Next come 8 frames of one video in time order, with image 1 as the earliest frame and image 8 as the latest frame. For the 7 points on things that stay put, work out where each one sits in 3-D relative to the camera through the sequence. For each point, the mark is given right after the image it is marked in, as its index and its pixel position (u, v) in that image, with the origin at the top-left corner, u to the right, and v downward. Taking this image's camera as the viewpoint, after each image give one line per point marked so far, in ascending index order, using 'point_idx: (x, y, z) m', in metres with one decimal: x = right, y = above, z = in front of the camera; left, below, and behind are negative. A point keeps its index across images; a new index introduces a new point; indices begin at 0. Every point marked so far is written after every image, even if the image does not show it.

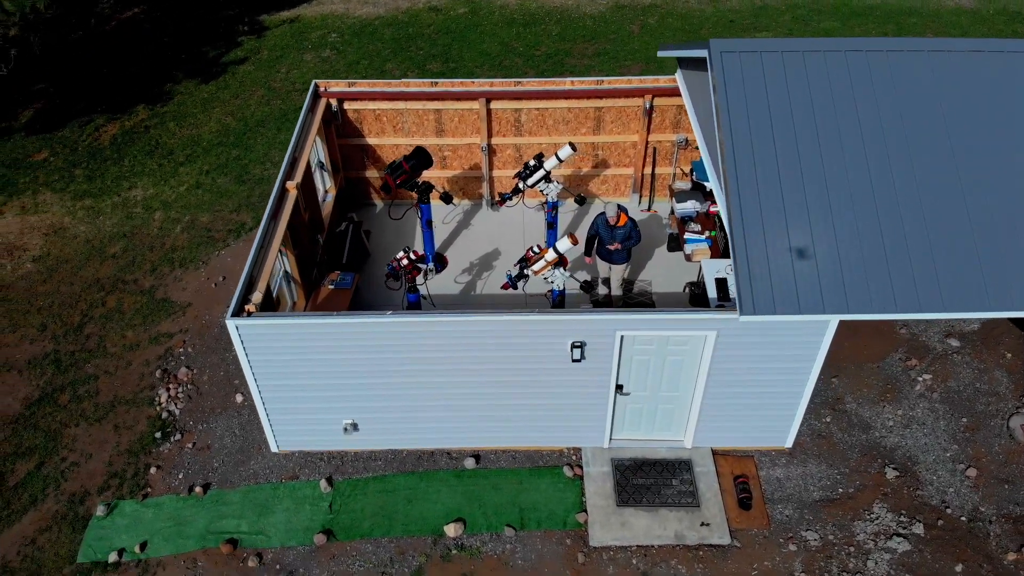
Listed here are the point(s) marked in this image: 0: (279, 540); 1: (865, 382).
0: (-2.3, -2.4, +8.1) m
1: (+4.0, -1.1, +9.4) m
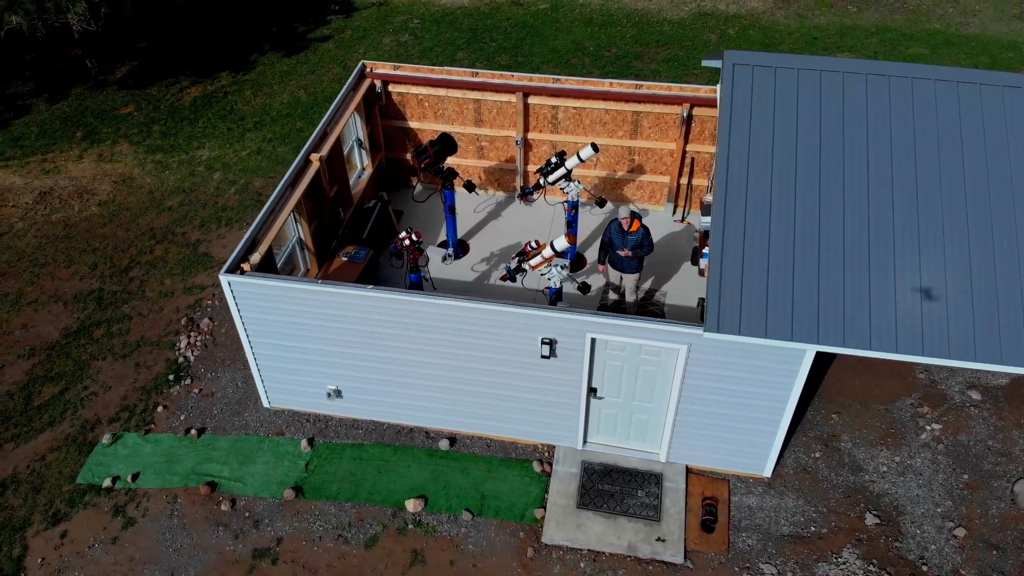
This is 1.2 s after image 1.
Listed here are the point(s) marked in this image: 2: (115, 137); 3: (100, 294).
0: (-2.6, -2.0, +8.6) m
1: (+3.8, -1.5, +9.0) m
2: (-6.3, +2.4, +13.3) m
3: (-5.3, -0.1, +10.9) m
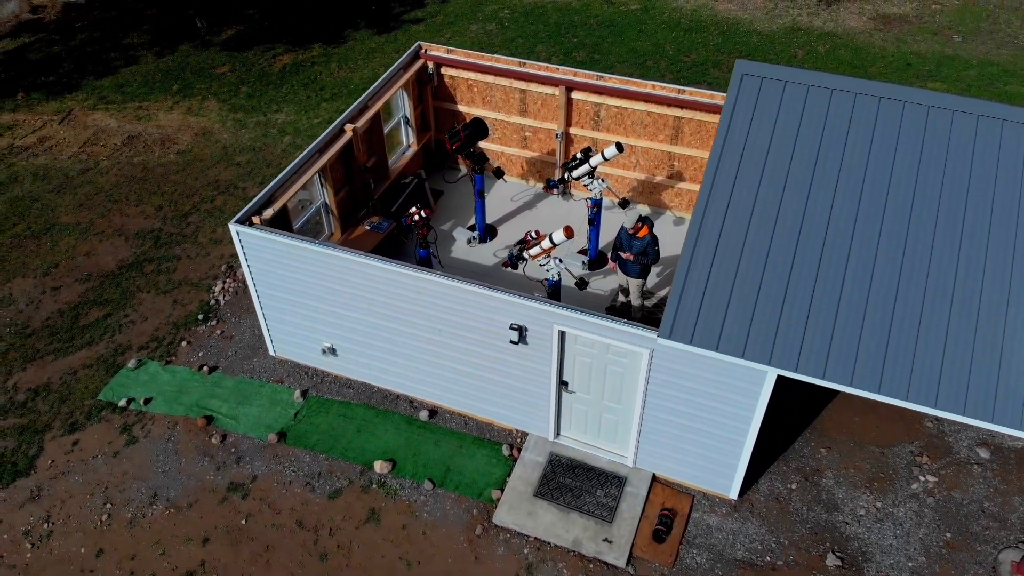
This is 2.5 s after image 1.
0: (-2.9, -1.5, +9.1) m
1: (+3.5, -1.8, +8.6) m
2: (-5.2, +3.3, +14.3) m
3: (-5.0, +0.8, +11.8) m
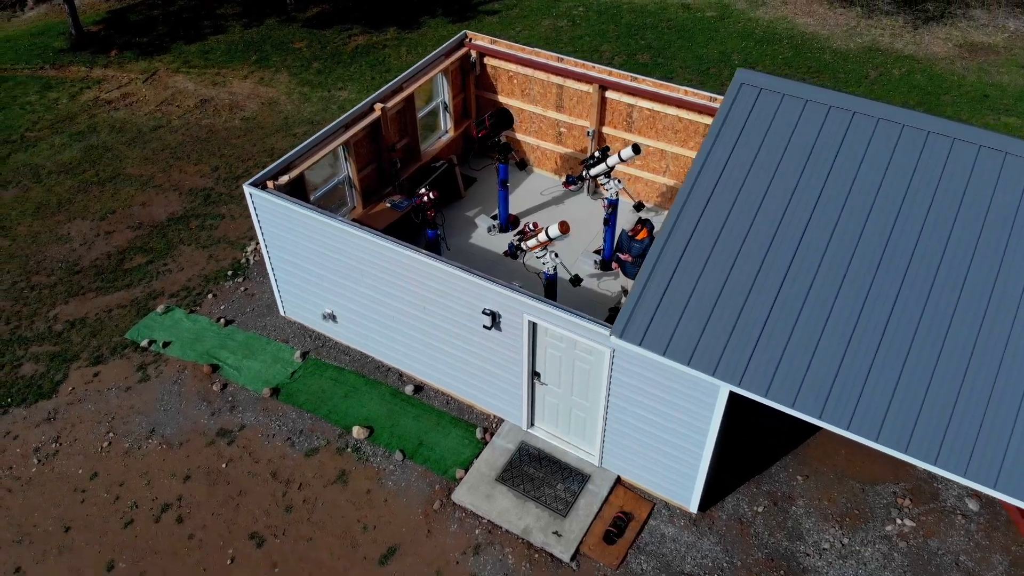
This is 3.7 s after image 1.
0: (-3.1, -1.1, +9.7) m
1: (+3.2, -2.1, +8.4) m
2: (-4.2, +4.0, +15.1) m
3: (-4.5, +1.4, +12.5) m
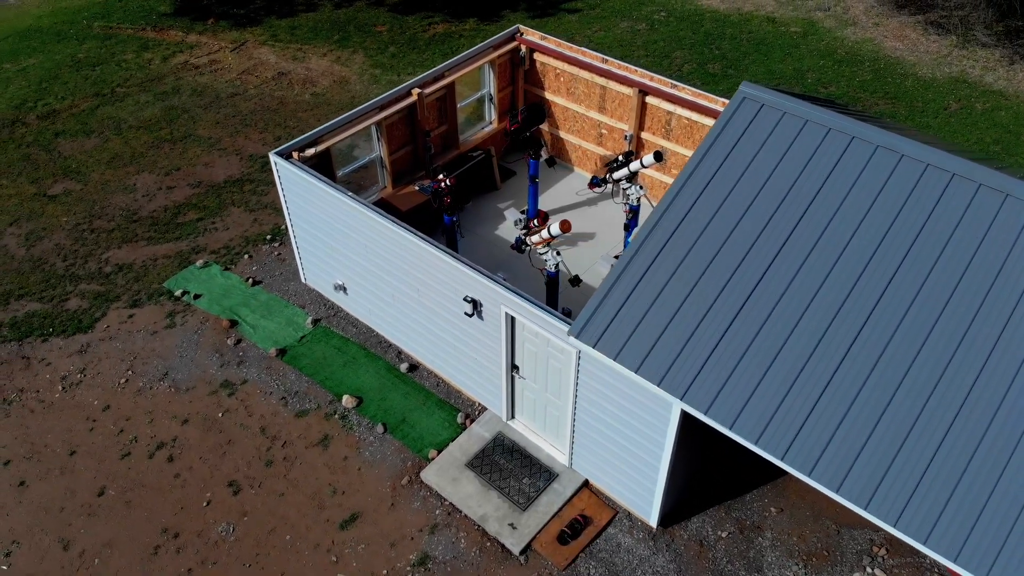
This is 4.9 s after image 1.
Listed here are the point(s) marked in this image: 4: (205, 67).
0: (-3.1, -0.6, +10.2) m
1: (+2.8, -2.3, +8.1) m
2: (-2.9, +4.5, +15.6) m
3: (-3.8, +2.0, +13.2) m
4: (-5.5, +4.0, +15.2) m
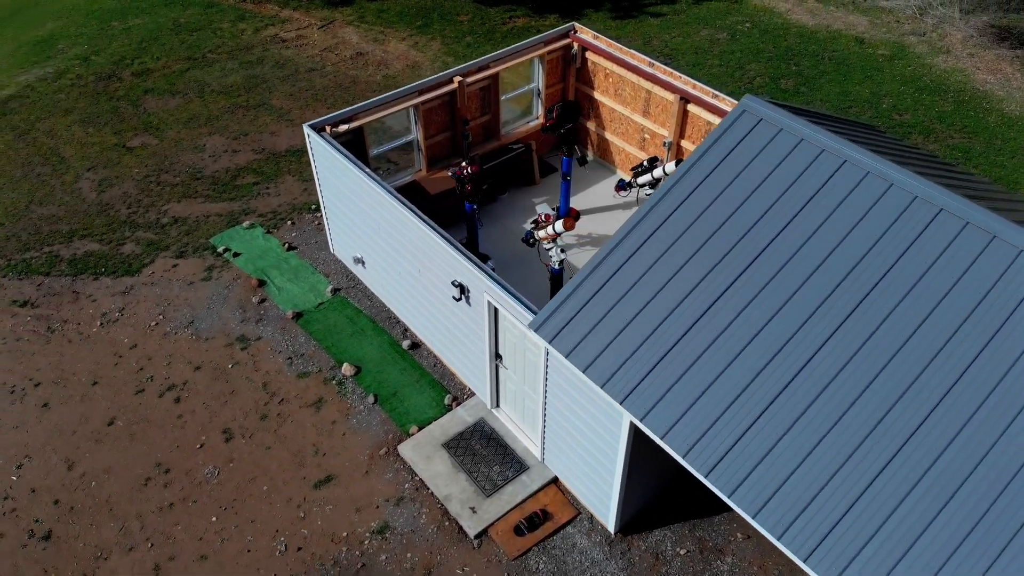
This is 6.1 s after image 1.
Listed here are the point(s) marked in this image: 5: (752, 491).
0: (-2.9, -0.1, +10.7) m
1: (+2.4, -2.6, +7.9) m
2: (-1.4, +4.8, +16.0) m
3: (-3.0, +2.5, +13.7) m
4: (-4.2, +4.7, +15.9) m
5: (+1.6, -1.4, +5.7) m
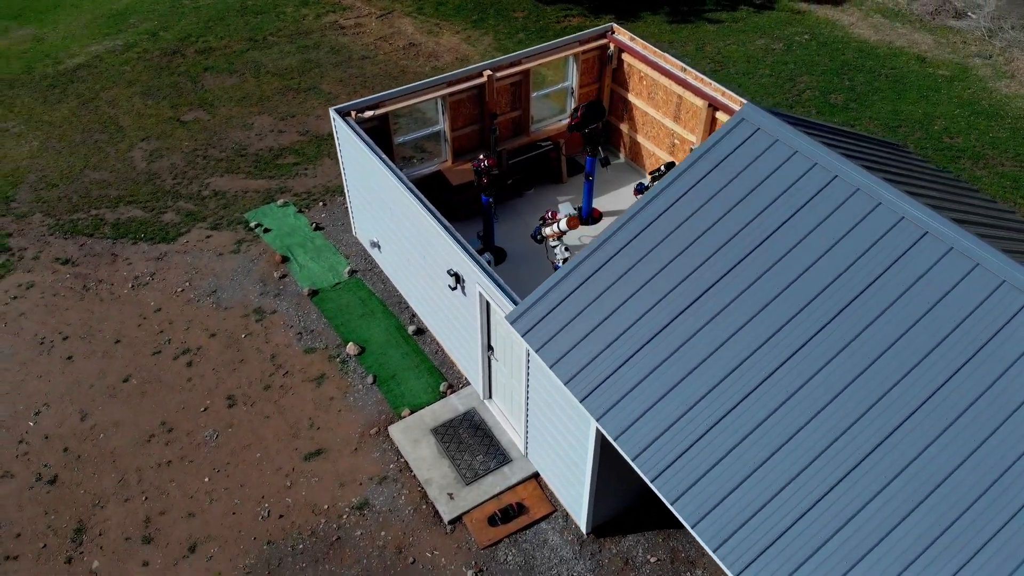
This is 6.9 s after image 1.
0: (-2.8, +0.2, +11.0) m
1: (+2.1, -2.7, +7.7) m
2: (-0.4, +5.0, +16.1) m
3: (-2.3, +2.8, +14.0) m
4: (-3.2, +5.0, +16.3) m
5: (+1.2, -1.4, +5.7) m
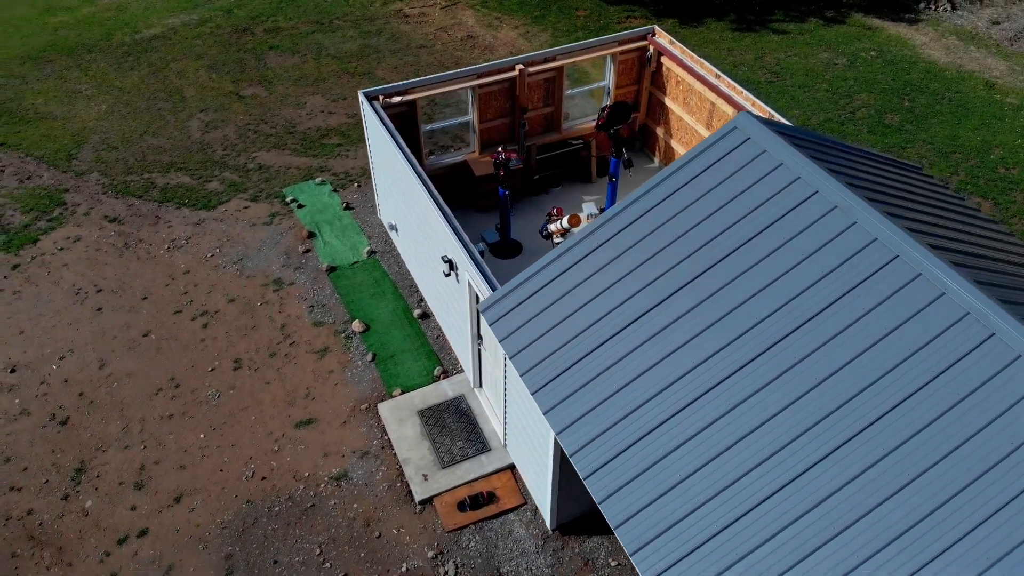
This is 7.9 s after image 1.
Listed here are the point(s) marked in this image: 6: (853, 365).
0: (-2.6, +0.5, +11.3) m
1: (+1.7, -2.8, +7.6) m
2: (+0.7, +5.1, +16.2) m
3: (-1.6, +3.1, +14.3) m
4: (-2.0, +5.3, +16.6) m
5: (+0.8, -1.5, +5.7) m
6: (+2.3, -0.5, +5.6) m
